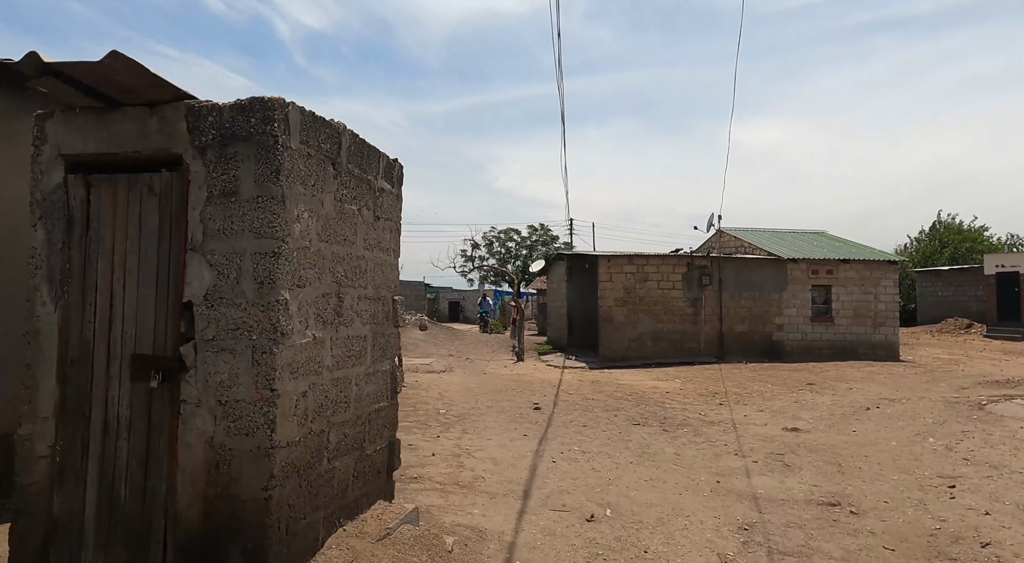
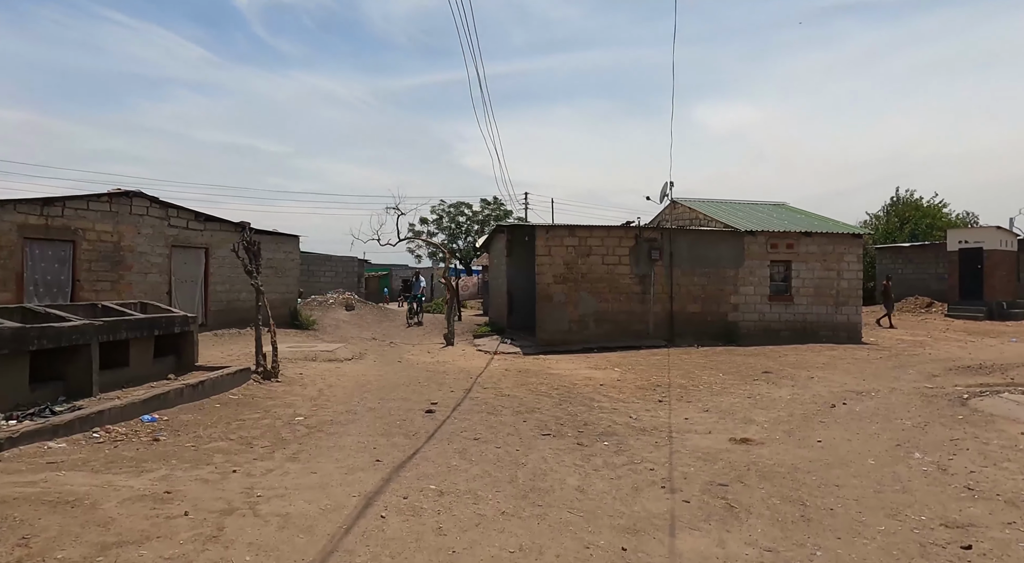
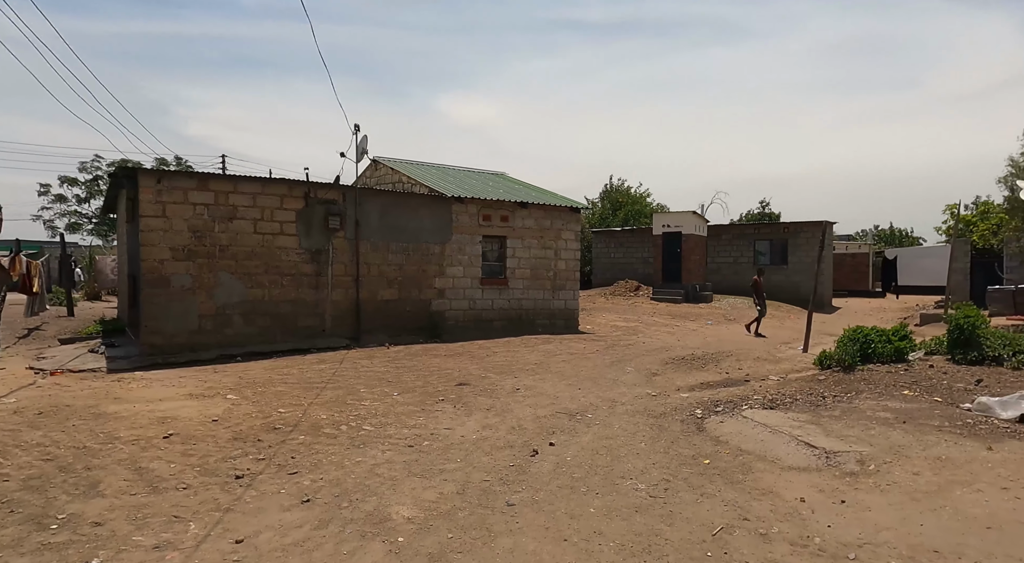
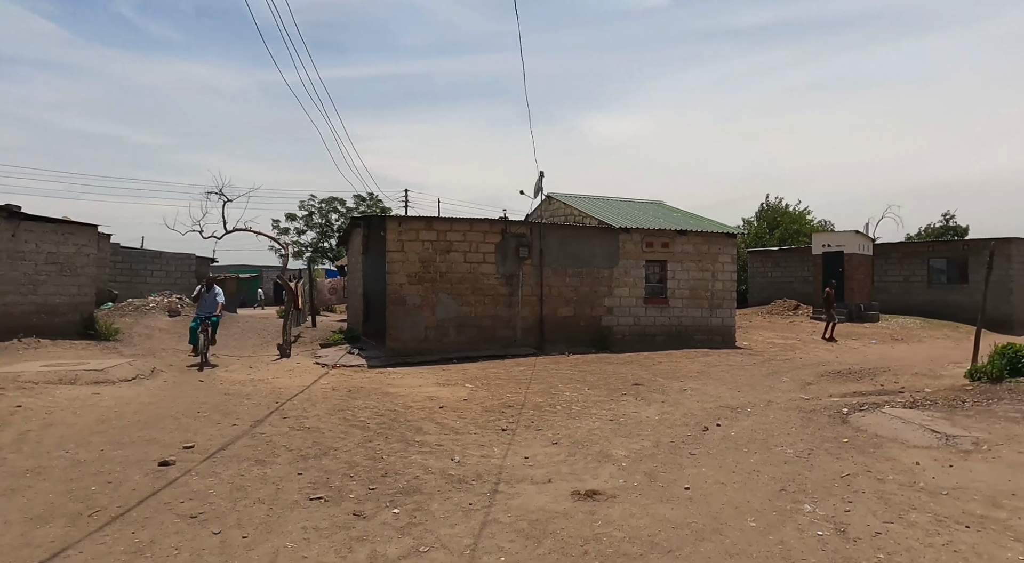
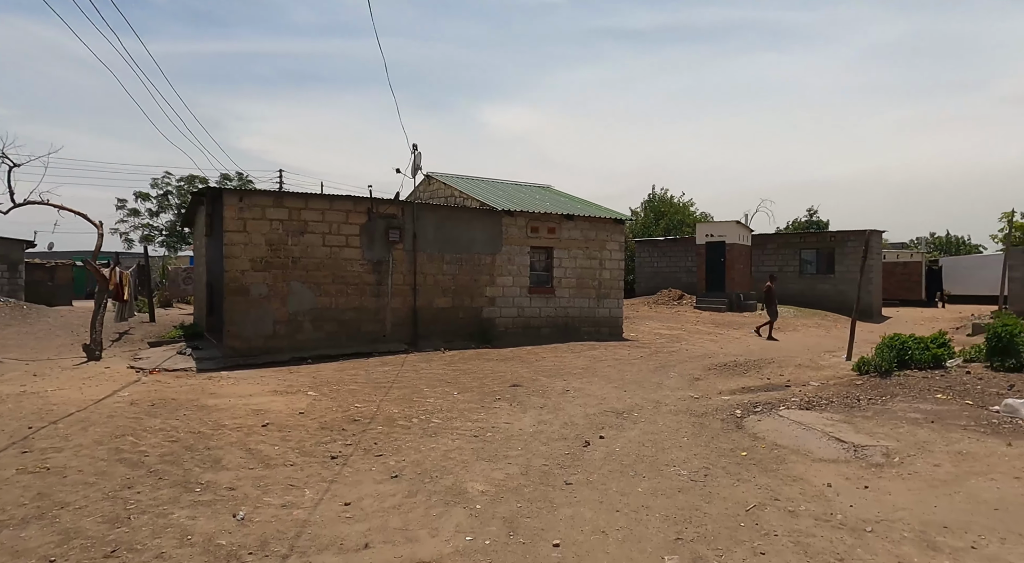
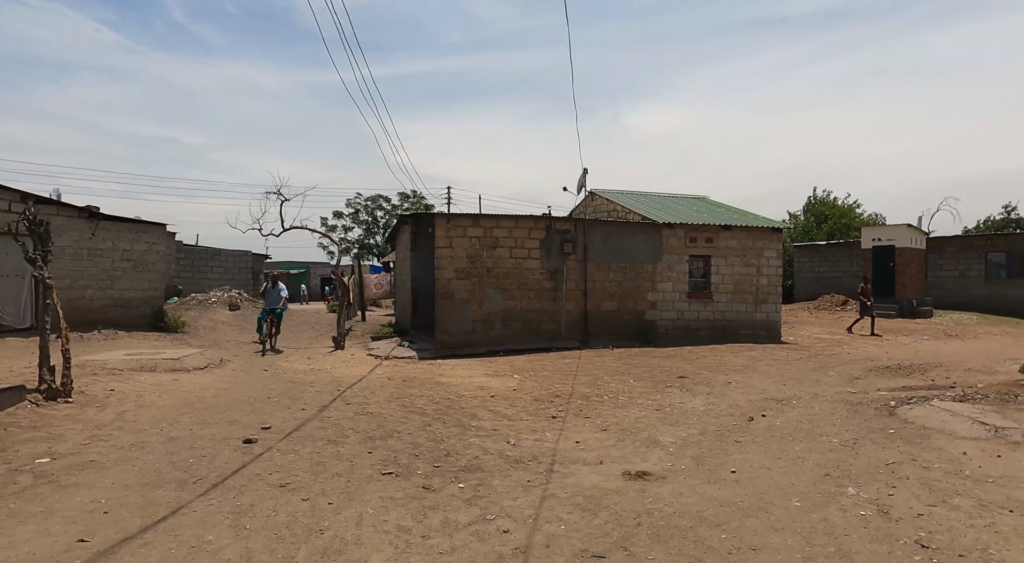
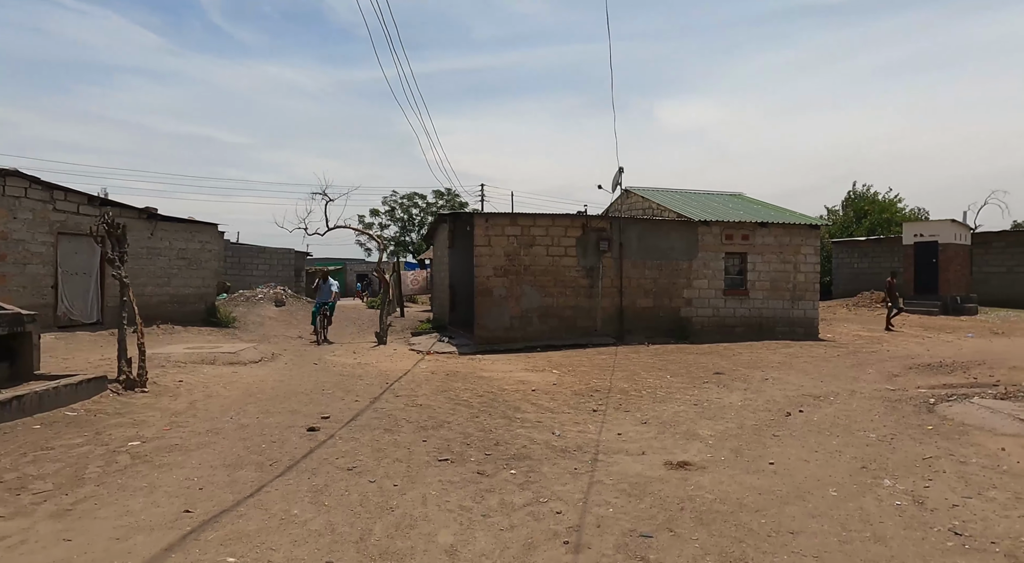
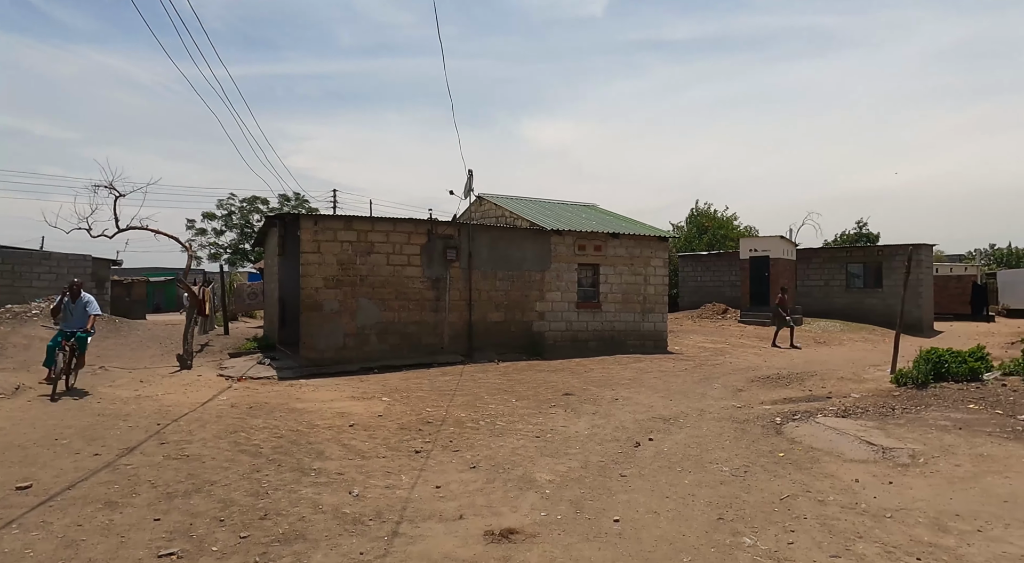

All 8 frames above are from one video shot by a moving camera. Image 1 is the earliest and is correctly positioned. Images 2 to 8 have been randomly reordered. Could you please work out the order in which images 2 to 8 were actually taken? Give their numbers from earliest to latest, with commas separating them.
2, 7, 6, 4, 8, 5, 3
